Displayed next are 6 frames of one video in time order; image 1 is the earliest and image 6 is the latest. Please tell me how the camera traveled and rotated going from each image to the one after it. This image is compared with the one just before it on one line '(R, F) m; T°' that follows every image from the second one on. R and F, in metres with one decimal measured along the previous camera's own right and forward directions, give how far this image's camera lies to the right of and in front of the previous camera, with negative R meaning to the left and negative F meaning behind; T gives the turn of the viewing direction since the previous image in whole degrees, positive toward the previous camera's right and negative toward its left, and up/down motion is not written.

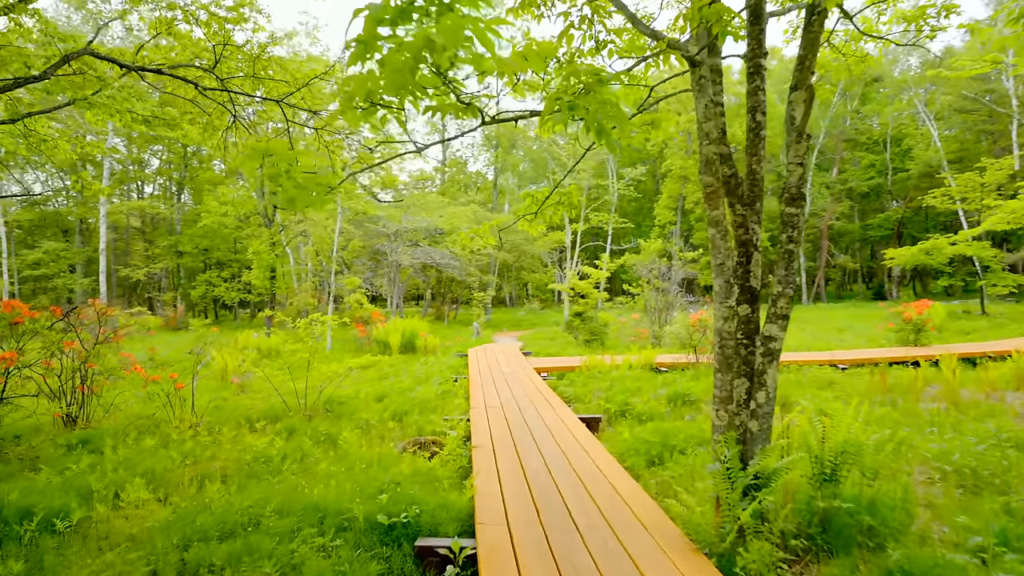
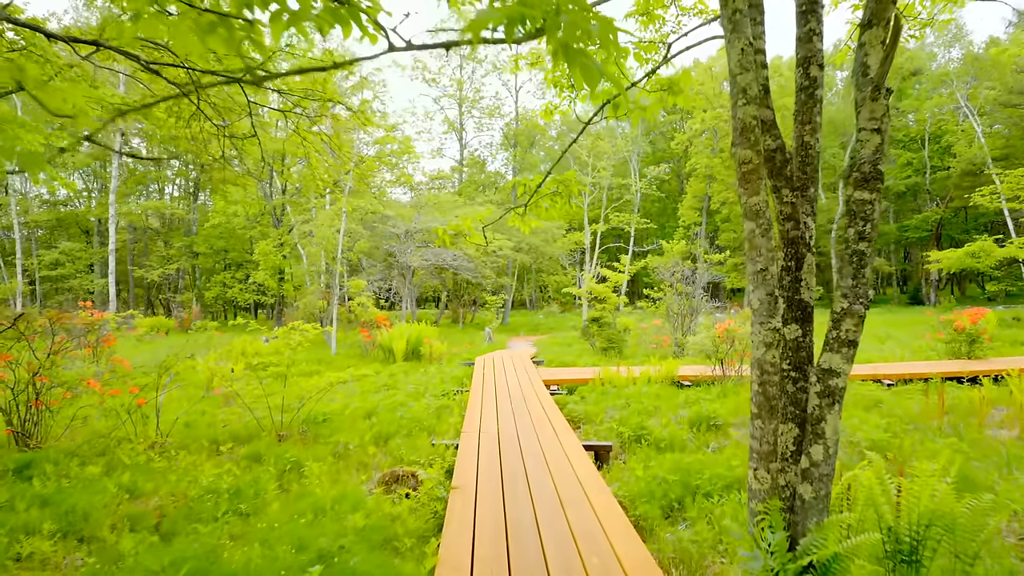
(+0.2, +0.6) m; -2°
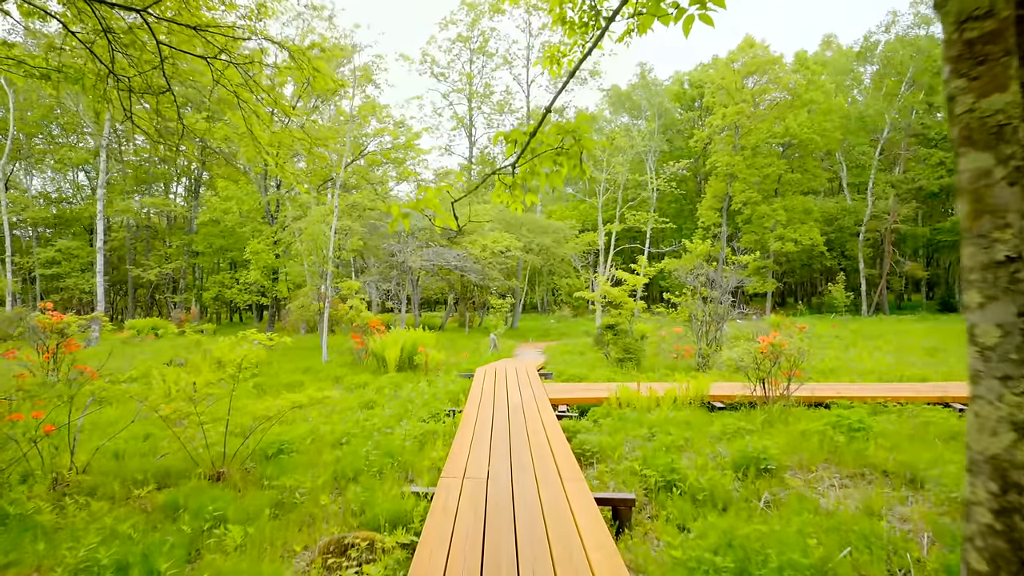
(+0.1, +0.9) m; -1°
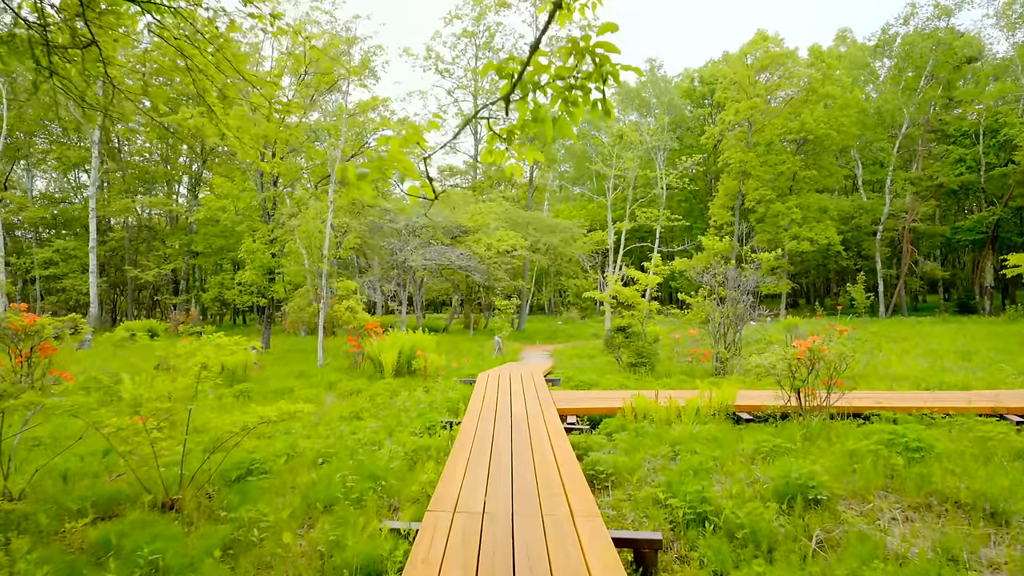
(0.0, +0.5) m; -1°
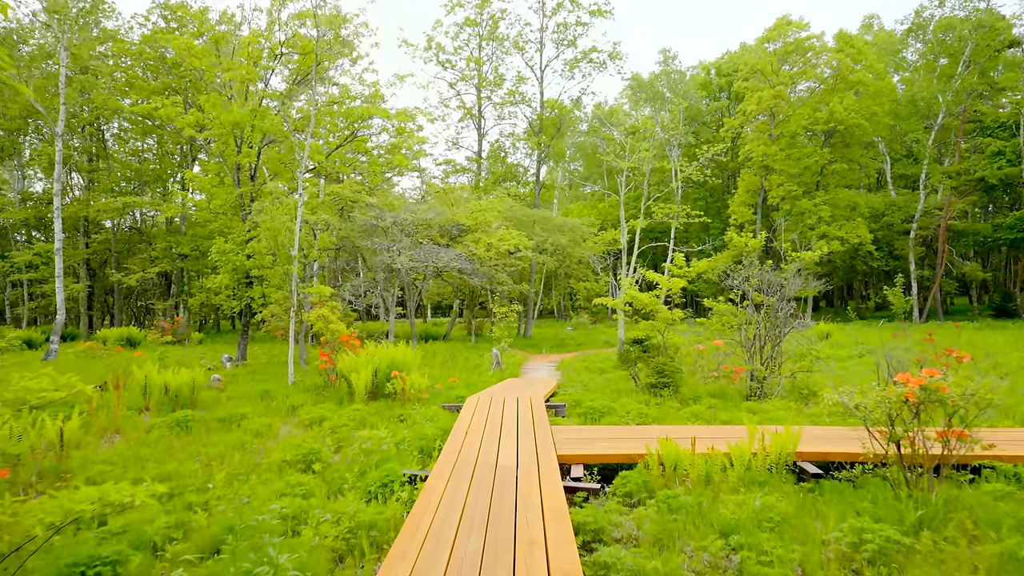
(+0.2, +1.2) m; -1°
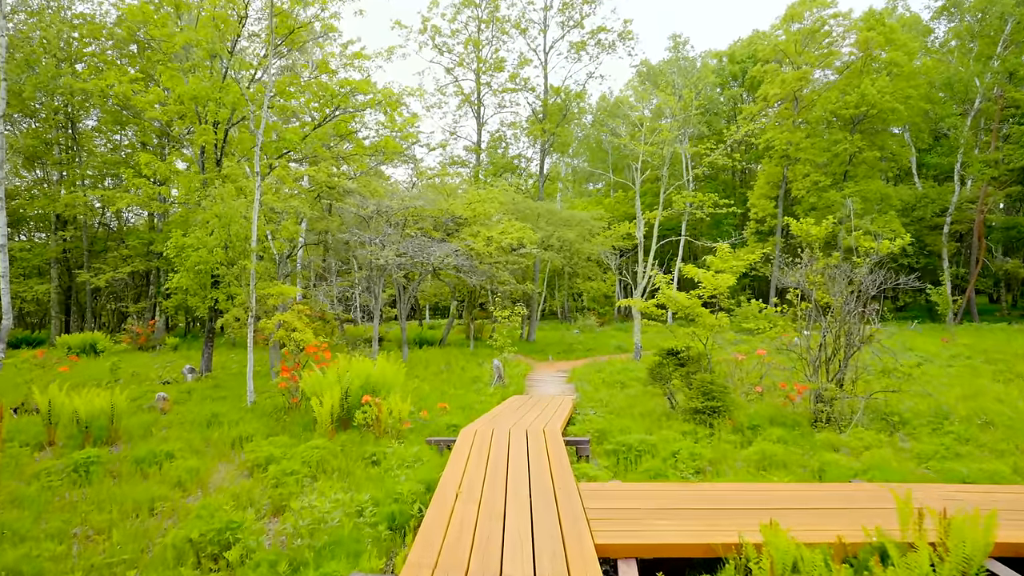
(0.0, +1.4) m; 0°
